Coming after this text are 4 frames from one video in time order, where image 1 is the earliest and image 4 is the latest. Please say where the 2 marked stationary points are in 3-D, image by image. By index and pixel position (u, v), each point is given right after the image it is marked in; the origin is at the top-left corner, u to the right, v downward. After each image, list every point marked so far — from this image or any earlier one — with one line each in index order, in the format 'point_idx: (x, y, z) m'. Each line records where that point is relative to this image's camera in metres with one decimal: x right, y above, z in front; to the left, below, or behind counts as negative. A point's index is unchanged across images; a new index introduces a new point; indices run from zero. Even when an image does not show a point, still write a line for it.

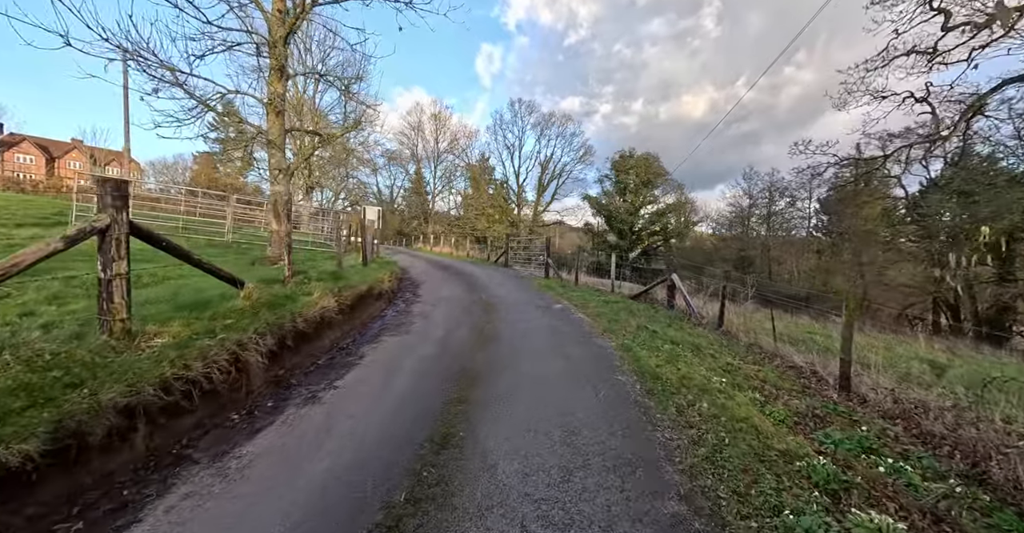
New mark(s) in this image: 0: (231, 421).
0: (-2.7, -1.5, +3.5) m
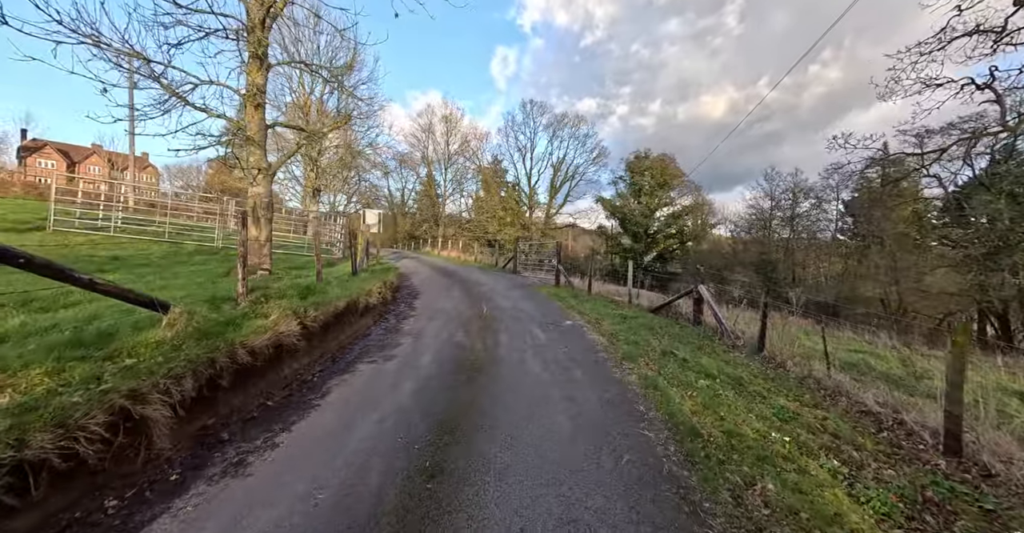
0: (-2.8, -1.7, +2.5) m
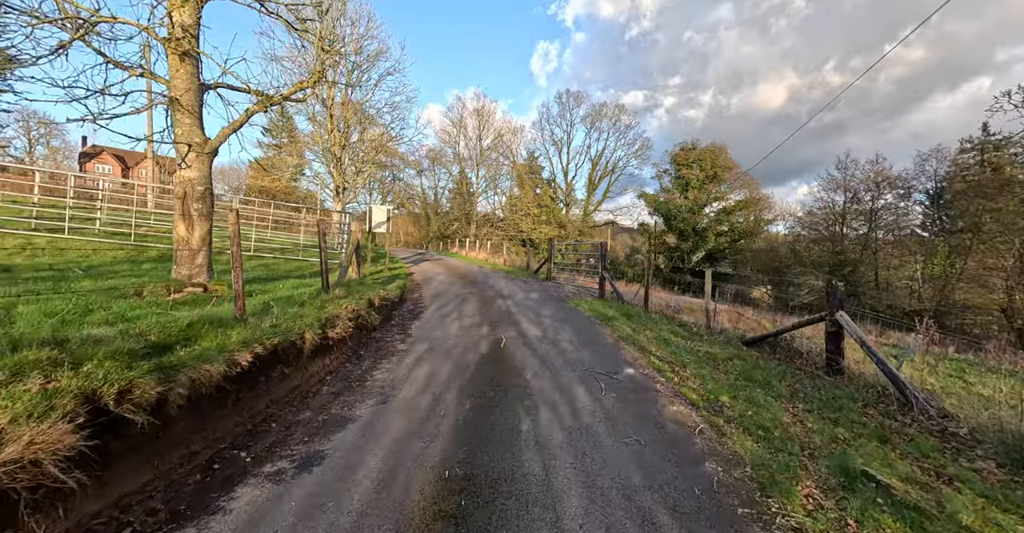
0: (-2.9, -1.9, -0.3) m
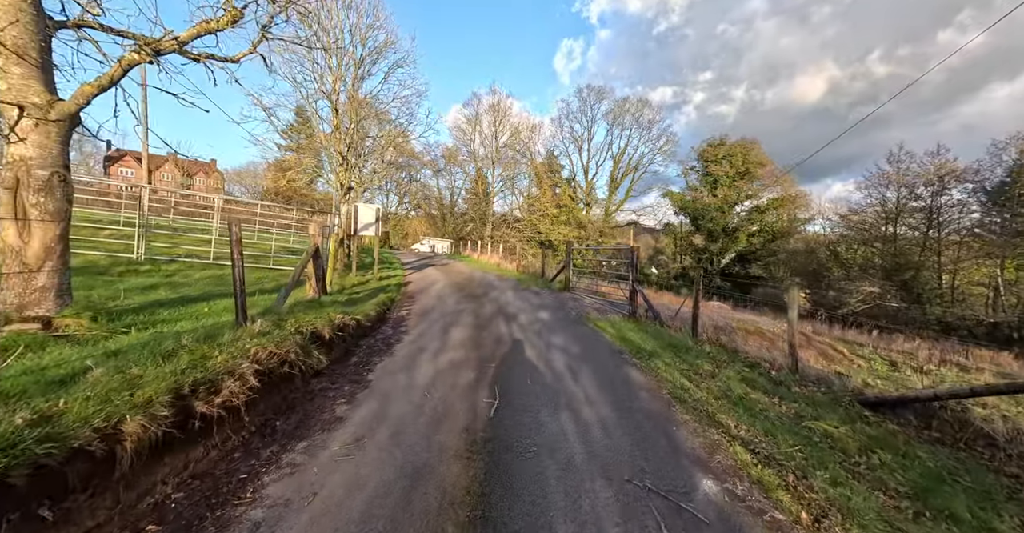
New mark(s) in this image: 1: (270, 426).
0: (-3.4, -2.2, -2.6) m
1: (-2.7, -1.7, +4.1) m
